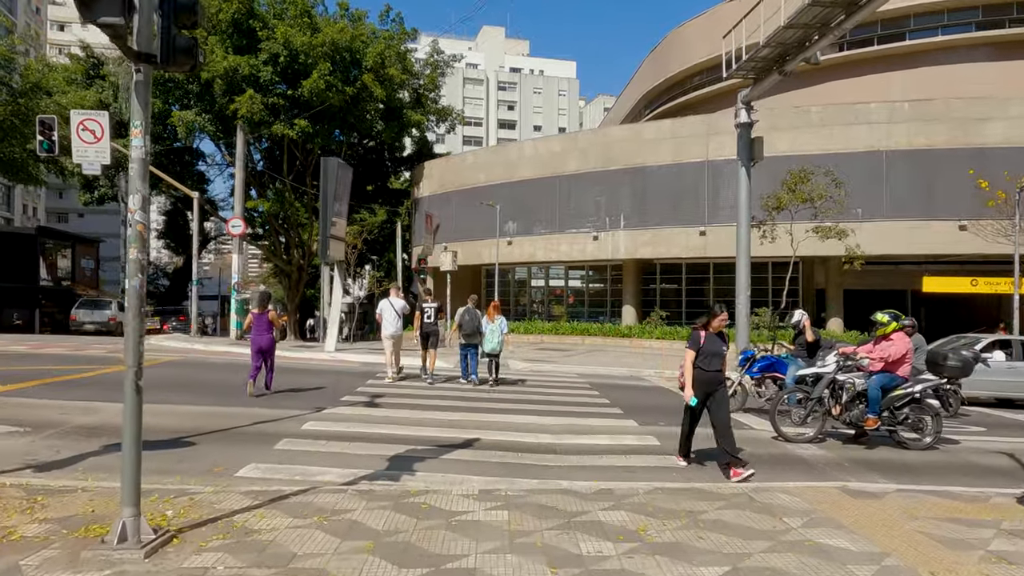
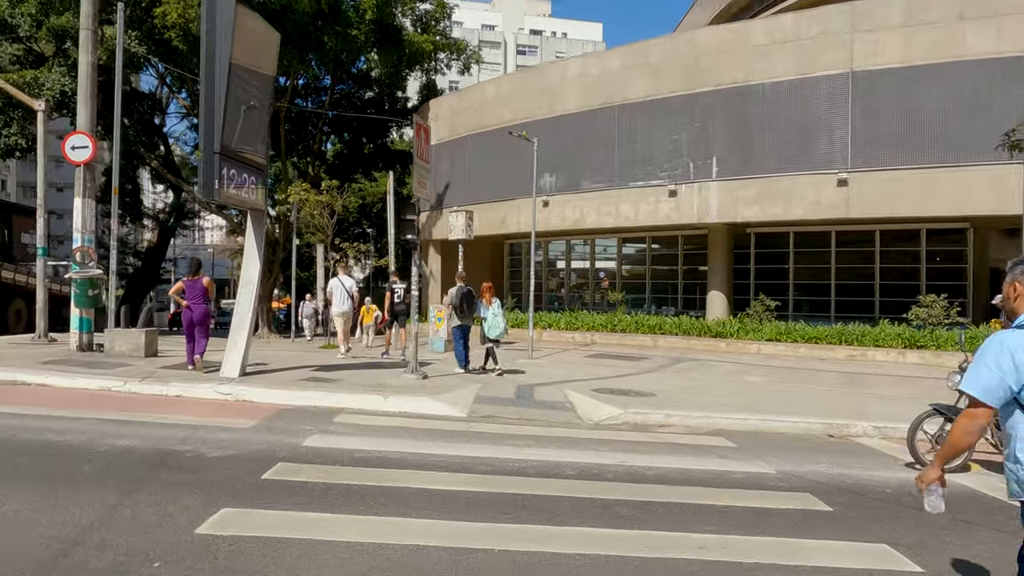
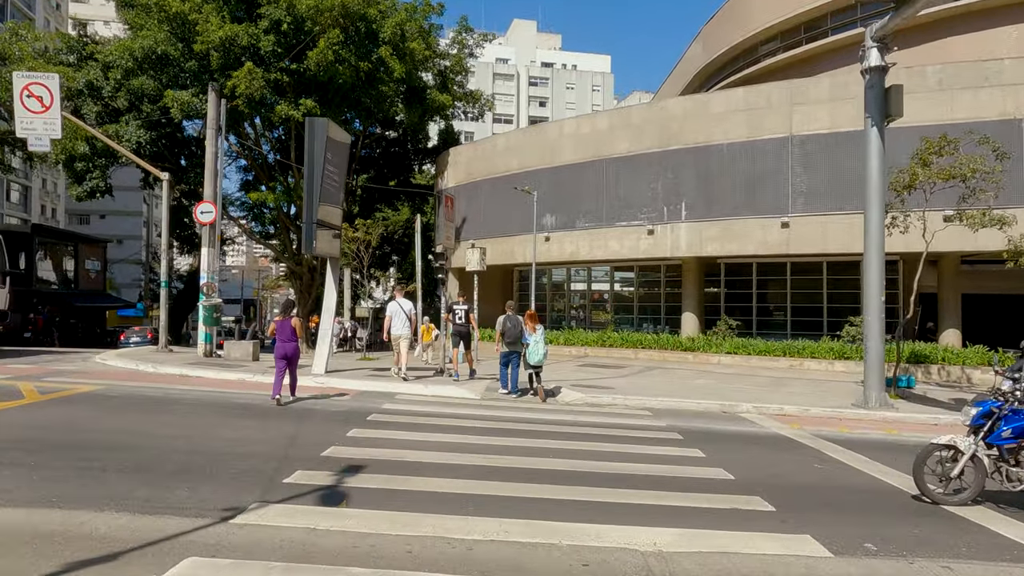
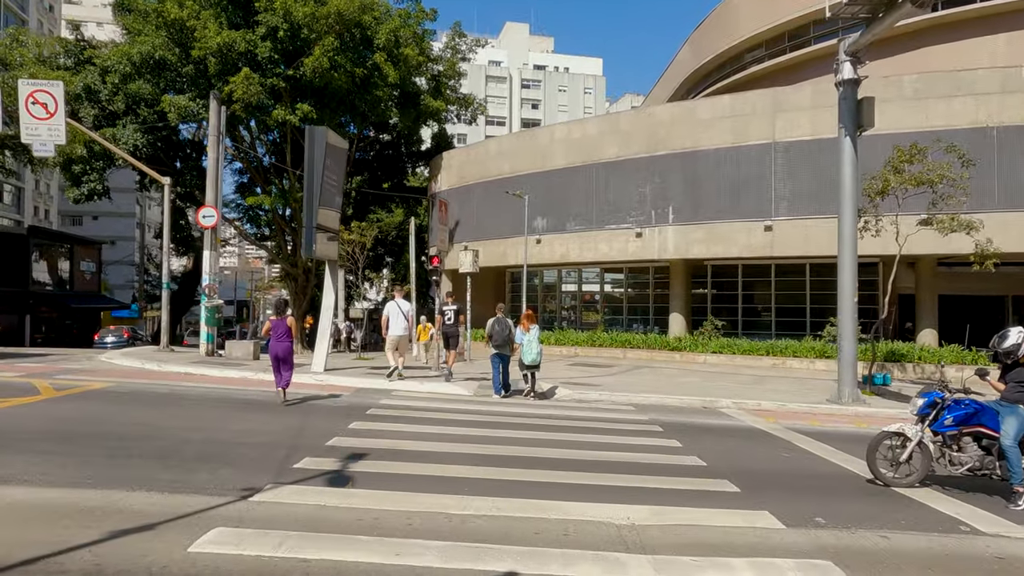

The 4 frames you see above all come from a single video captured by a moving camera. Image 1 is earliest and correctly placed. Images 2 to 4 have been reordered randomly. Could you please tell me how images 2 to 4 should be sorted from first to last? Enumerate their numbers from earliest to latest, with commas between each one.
4, 3, 2
